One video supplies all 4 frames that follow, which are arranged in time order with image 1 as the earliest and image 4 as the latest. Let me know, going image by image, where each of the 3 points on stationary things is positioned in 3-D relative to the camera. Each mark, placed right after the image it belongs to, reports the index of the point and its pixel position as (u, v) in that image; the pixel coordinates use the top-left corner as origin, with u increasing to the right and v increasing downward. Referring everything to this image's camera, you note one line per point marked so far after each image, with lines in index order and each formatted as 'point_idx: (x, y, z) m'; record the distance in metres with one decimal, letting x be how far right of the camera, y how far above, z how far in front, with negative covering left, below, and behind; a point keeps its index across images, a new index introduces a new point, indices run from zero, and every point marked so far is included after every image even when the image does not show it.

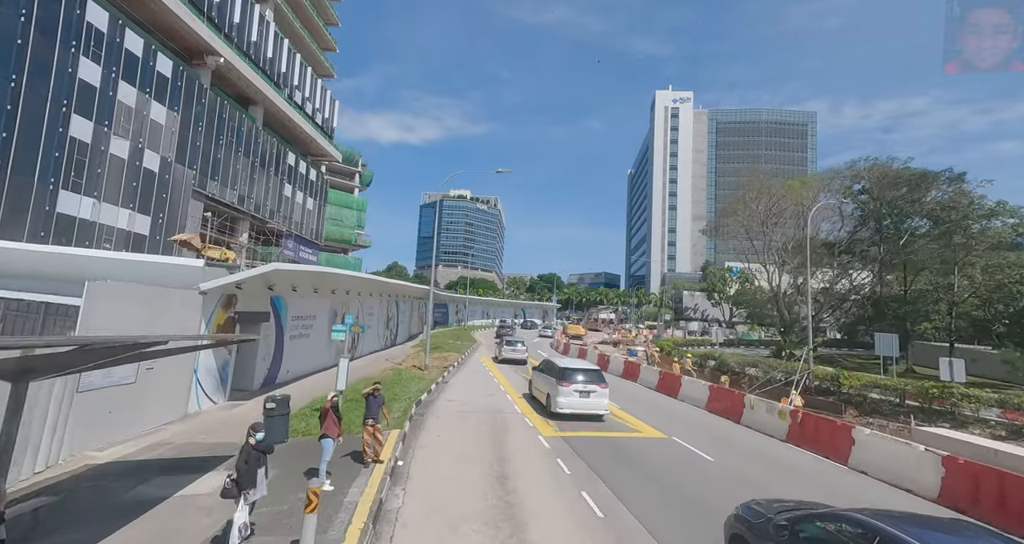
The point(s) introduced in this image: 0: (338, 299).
0: (-6.7, -1.0, +18.5) m
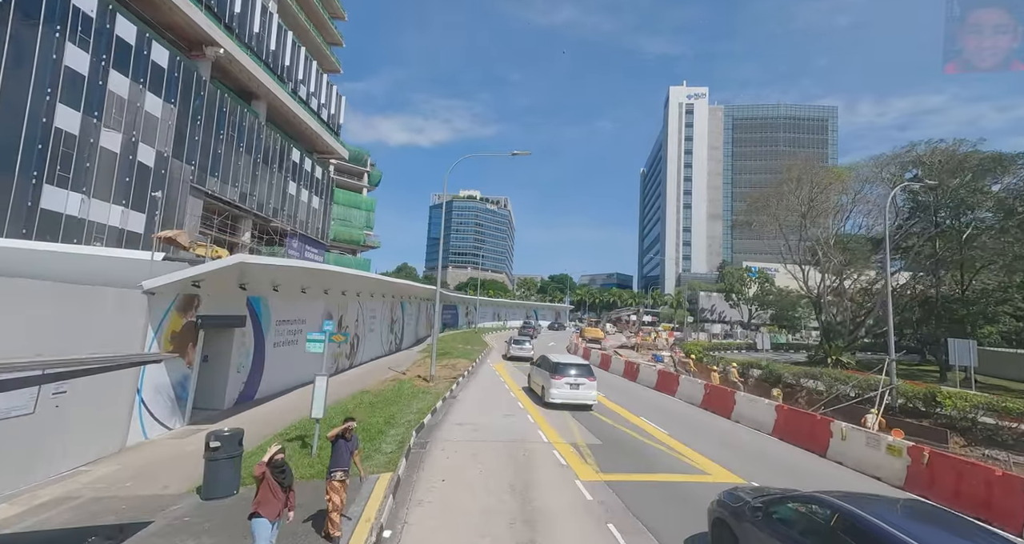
0: (-6.2, -1.0, +16.7) m
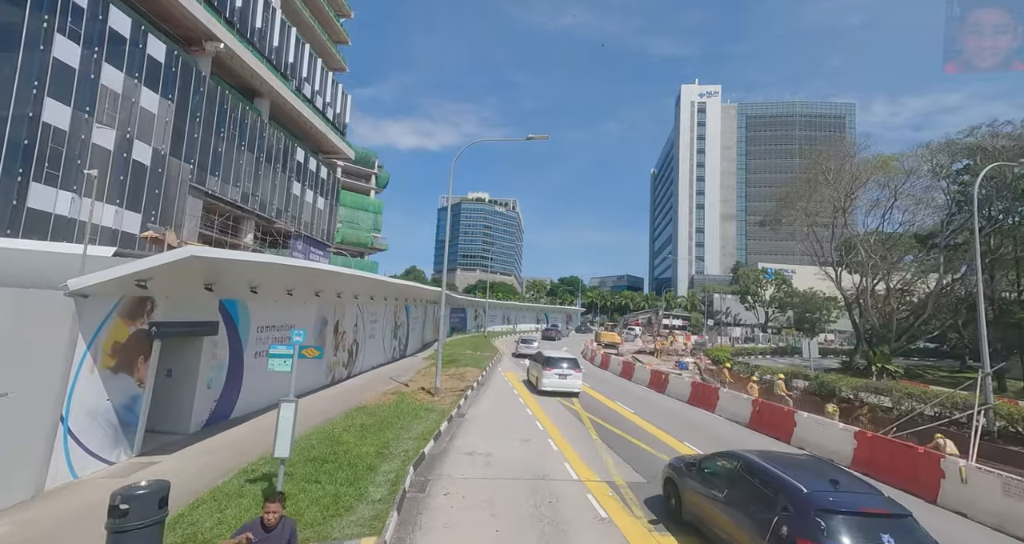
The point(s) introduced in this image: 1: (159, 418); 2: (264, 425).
0: (-5.7, -1.0, +15.2) m
1: (-7.2, -3.0, +9.6) m
2: (-5.1, -3.2, +10.1) m
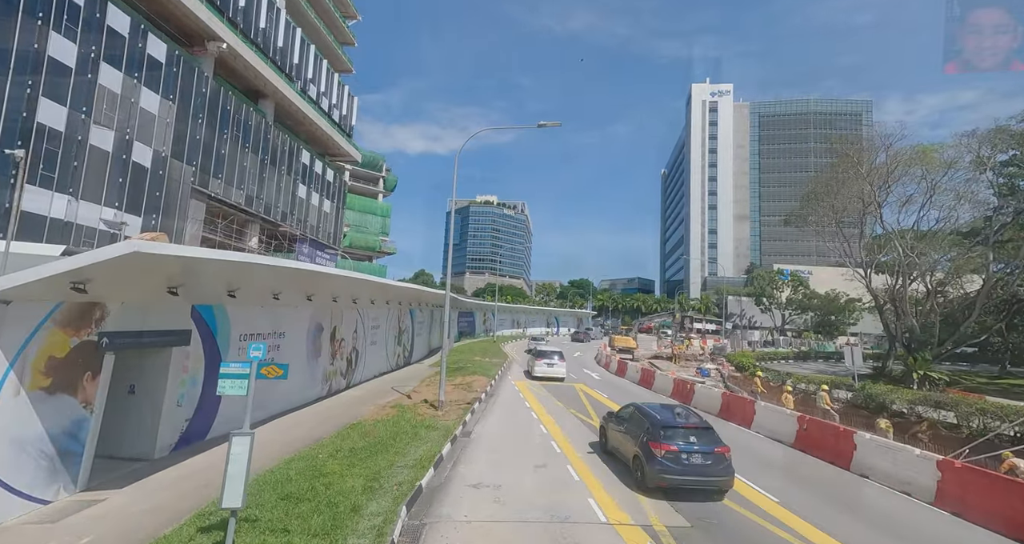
0: (-5.4, -1.1, +14.2) m
1: (-7.0, -3.0, +8.6) m
2: (-4.9, -3.3, +9.0) m
